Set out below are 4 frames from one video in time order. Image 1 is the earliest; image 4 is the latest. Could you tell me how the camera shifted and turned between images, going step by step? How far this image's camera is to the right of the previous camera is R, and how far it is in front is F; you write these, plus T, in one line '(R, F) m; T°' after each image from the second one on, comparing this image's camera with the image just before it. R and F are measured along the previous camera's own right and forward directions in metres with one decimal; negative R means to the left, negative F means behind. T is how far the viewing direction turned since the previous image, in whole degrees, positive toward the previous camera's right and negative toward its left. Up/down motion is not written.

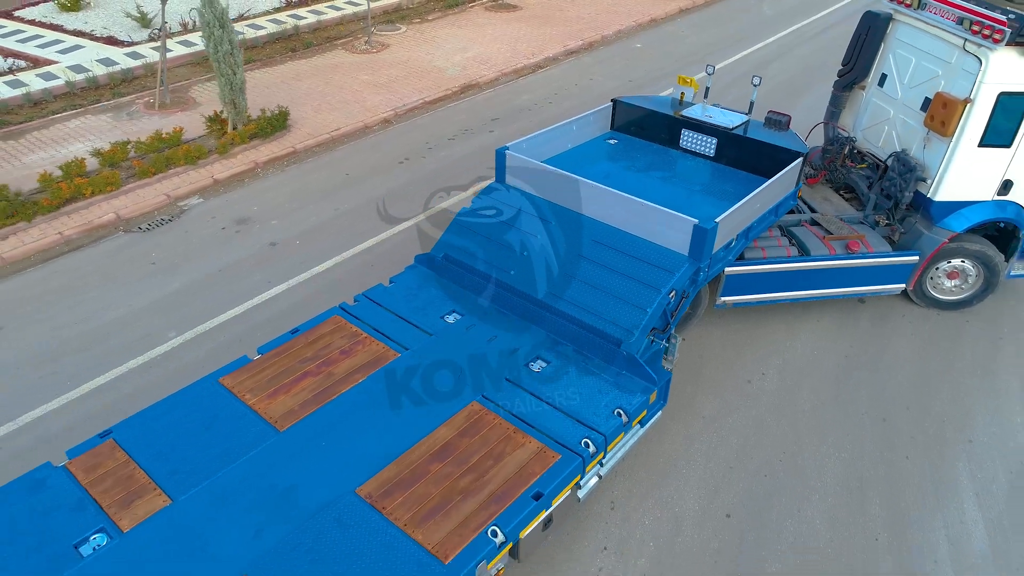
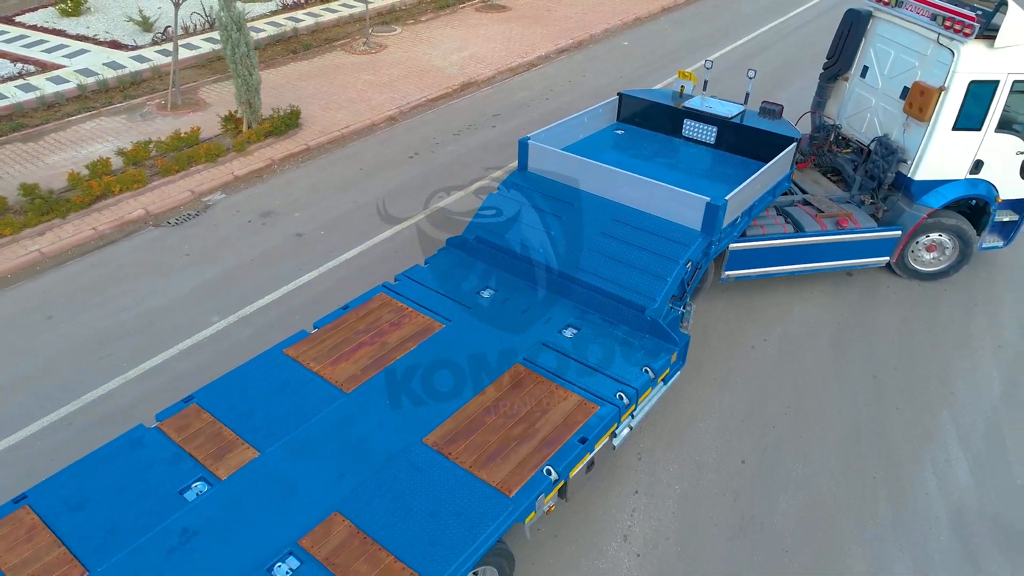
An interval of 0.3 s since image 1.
(-0.4, -0.5) m; +2°
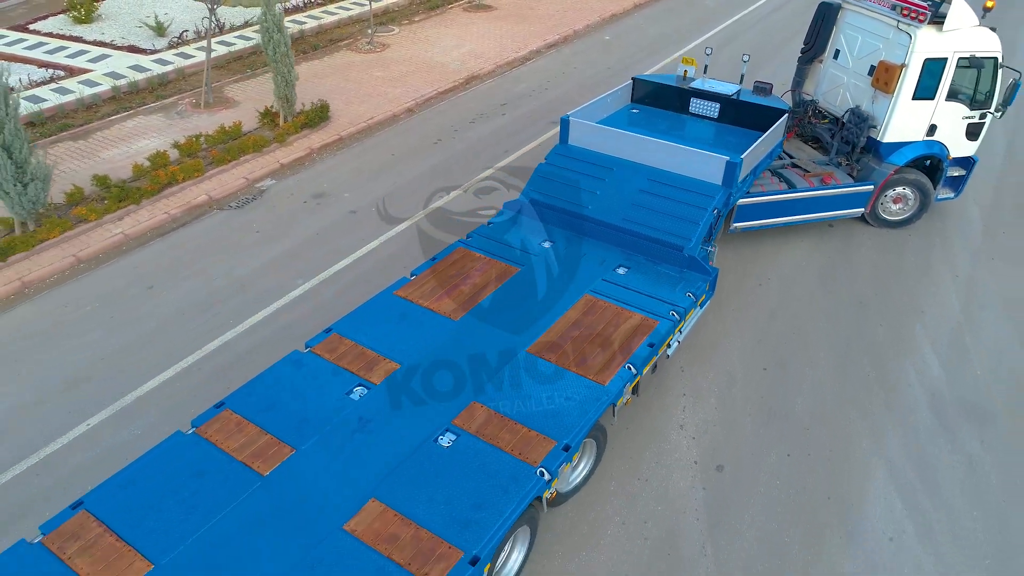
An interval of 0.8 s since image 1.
(-0.9, -1.1) m; +4°
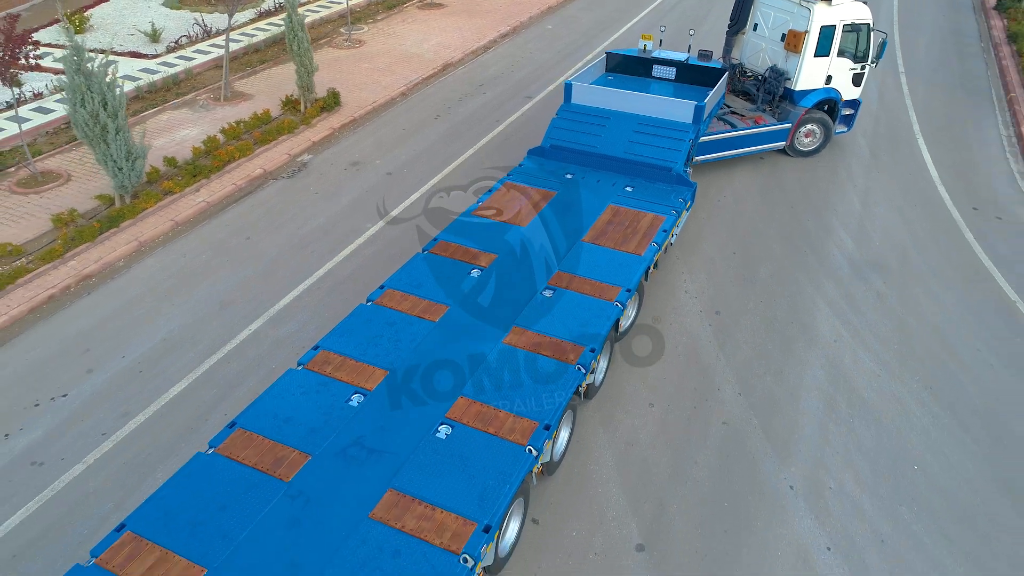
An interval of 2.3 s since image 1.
(-1.5, -2.0) m; +7°
